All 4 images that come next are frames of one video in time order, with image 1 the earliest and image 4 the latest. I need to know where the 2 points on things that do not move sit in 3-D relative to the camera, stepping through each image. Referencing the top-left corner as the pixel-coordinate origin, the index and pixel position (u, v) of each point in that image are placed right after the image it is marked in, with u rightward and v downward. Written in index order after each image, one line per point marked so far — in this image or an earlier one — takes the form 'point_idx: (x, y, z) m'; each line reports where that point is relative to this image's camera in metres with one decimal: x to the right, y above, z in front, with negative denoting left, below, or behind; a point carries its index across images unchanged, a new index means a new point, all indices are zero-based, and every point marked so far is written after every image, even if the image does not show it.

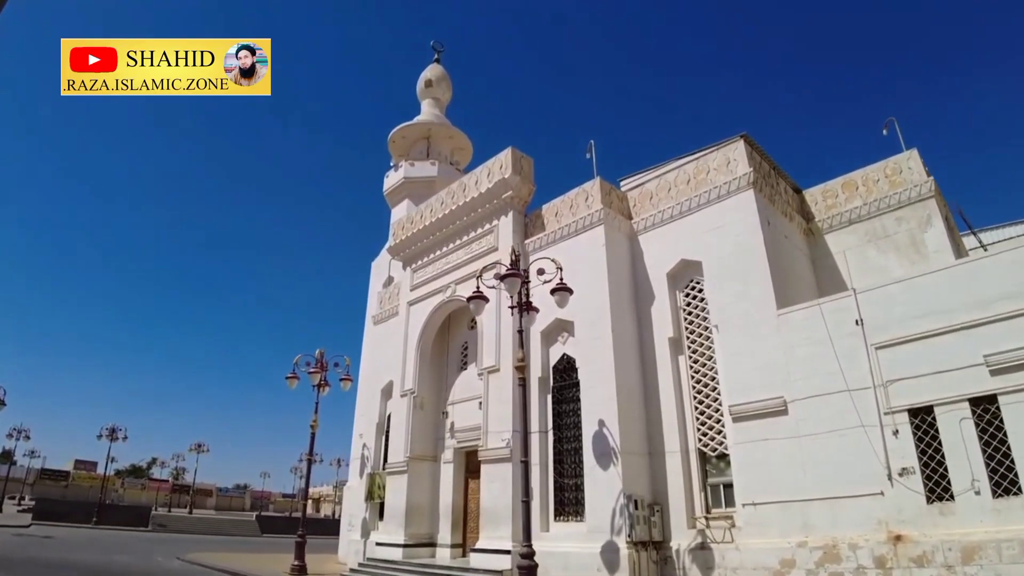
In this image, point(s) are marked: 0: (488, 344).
0: (-0.4, -1.0, +11.0) m
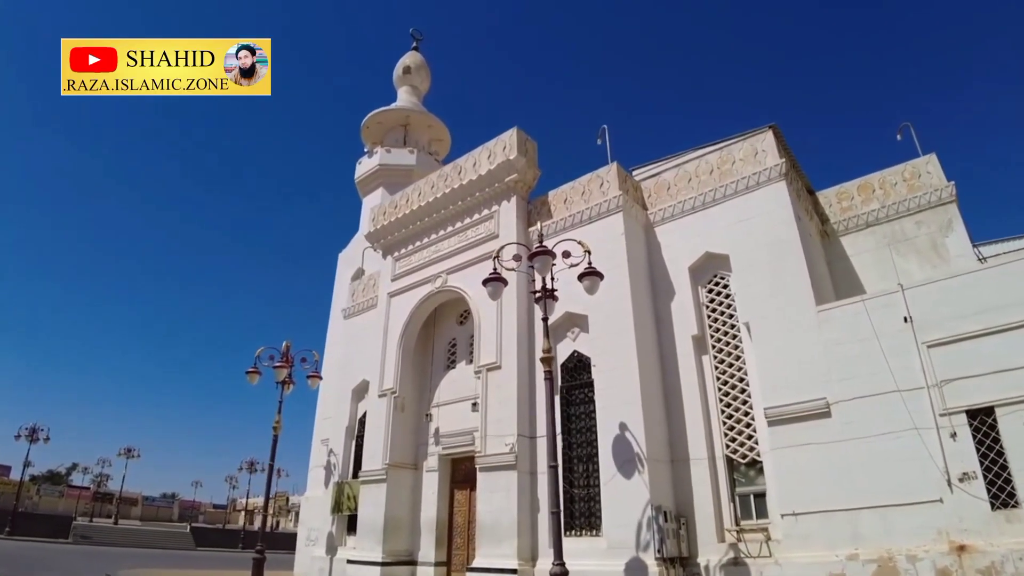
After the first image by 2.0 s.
0: (-0.4, -0.8, +10.0) m
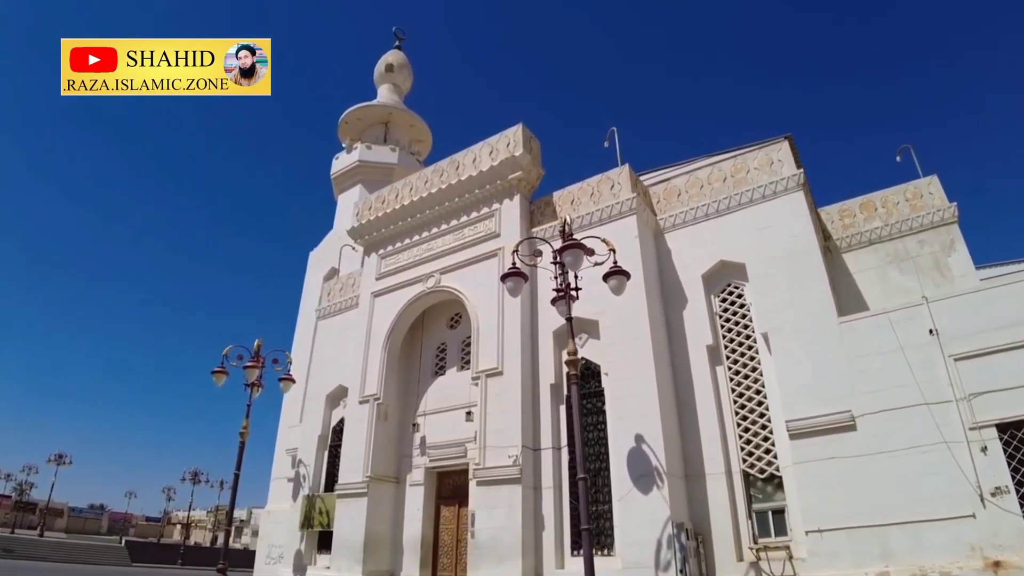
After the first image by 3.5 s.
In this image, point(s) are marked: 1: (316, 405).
0: (-0.4, -0.9, +9.4) m
1: (-3.9, -2.4, +11.8) m
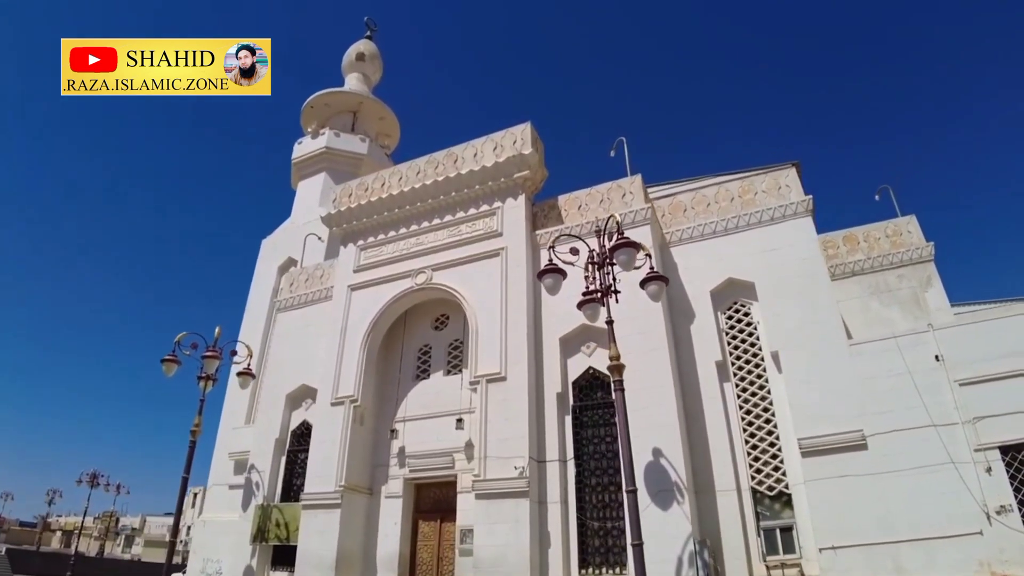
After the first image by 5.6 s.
0: (-0.3, -0.9, +8.8) m
1: (-4.3, -2.1, +10.6) m
